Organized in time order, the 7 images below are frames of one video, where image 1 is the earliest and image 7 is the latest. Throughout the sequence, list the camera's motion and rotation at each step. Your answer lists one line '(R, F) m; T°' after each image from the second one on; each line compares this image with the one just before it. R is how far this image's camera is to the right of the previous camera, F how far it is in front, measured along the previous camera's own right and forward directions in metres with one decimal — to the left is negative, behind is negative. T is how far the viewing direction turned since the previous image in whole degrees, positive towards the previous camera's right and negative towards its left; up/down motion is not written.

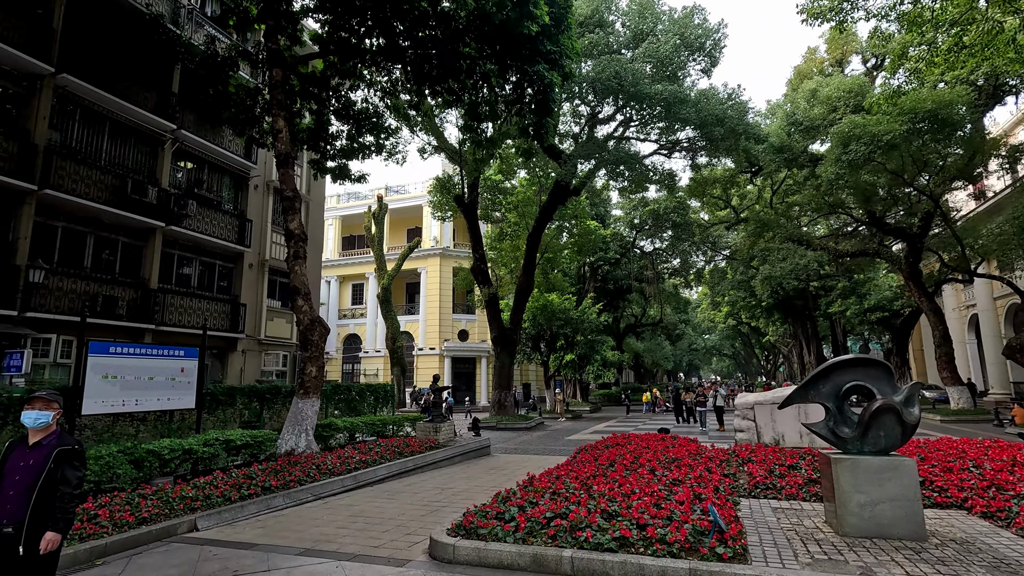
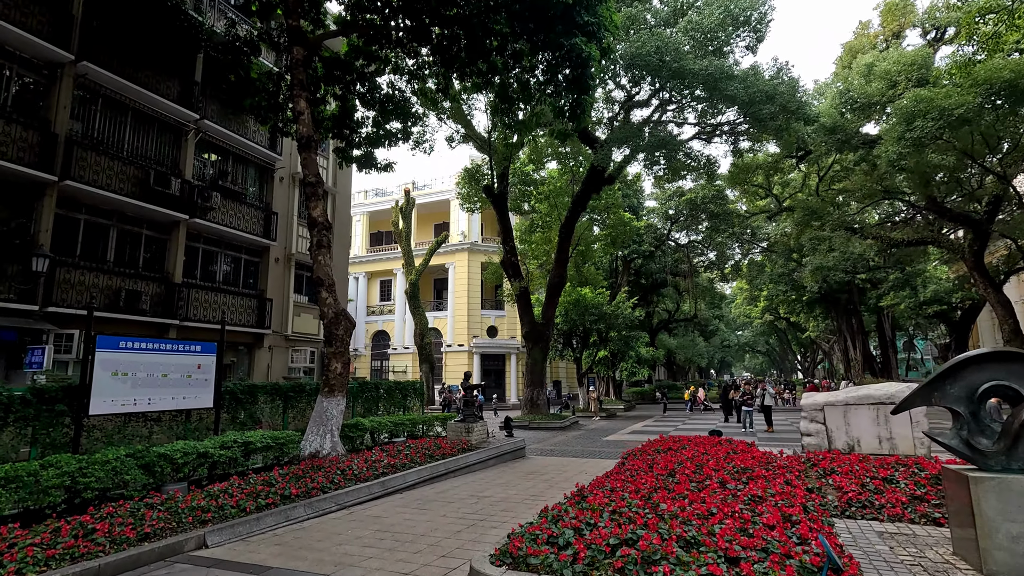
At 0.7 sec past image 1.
(-0.2, +0.7) m; -3°
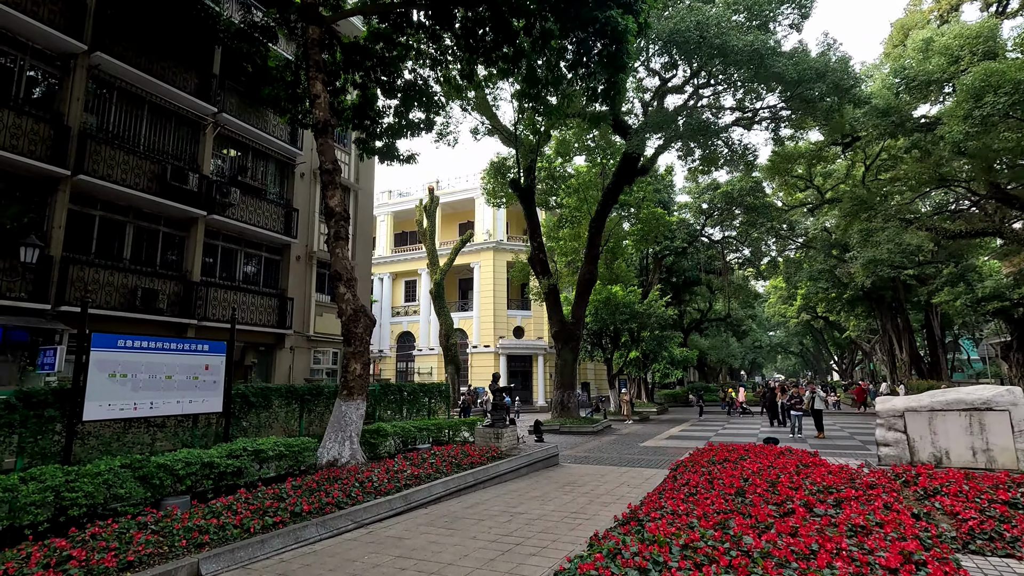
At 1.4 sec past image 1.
(-0.1, +0.7) m; -3°
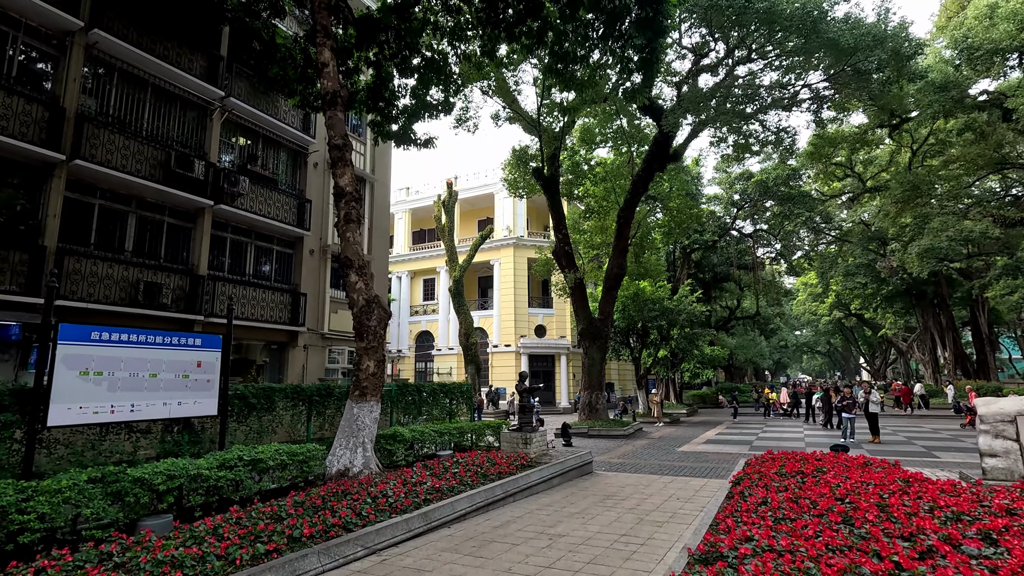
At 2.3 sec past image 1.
(-0.2, +0.9) m; -2°
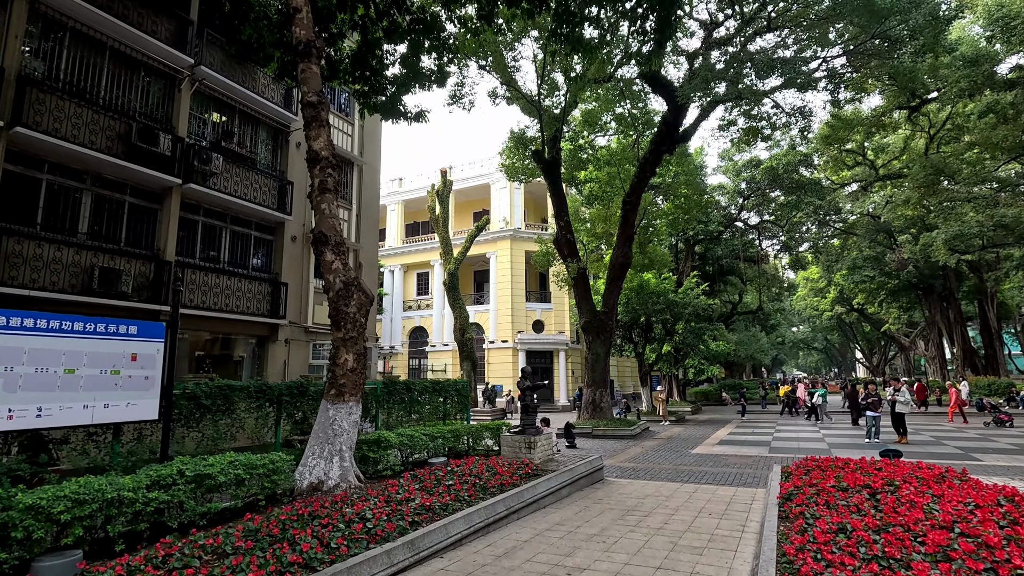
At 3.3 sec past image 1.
(-0.1, +1.0) m; +1°
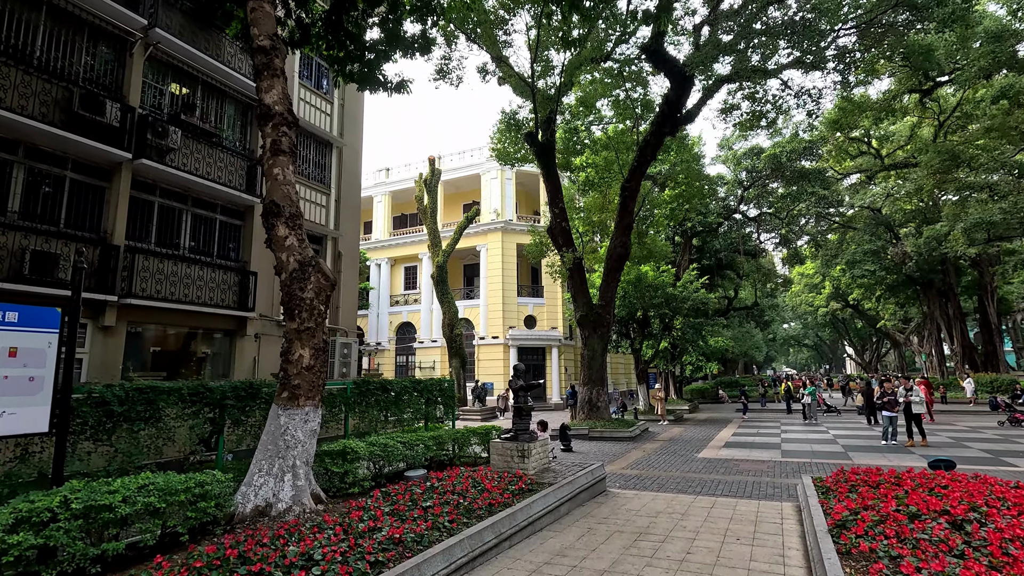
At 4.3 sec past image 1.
(0.0, +1.0) m; +1°
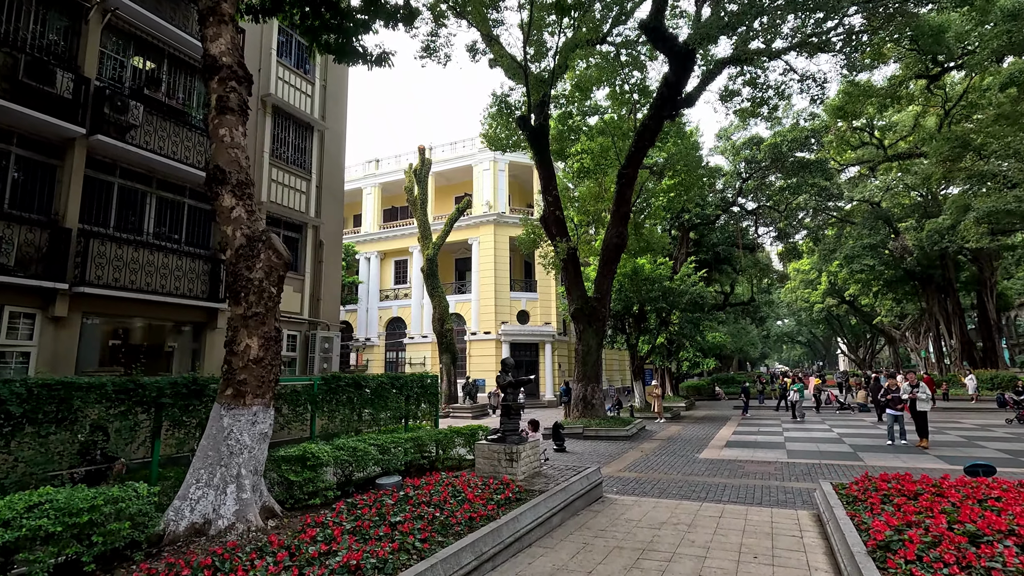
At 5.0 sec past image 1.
(+0.1, +0.7) m; +1°
